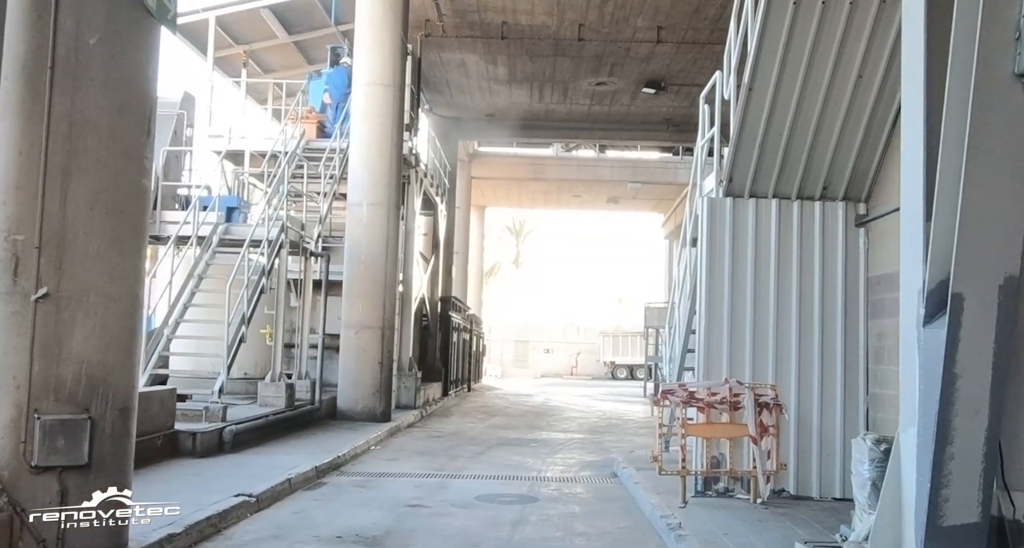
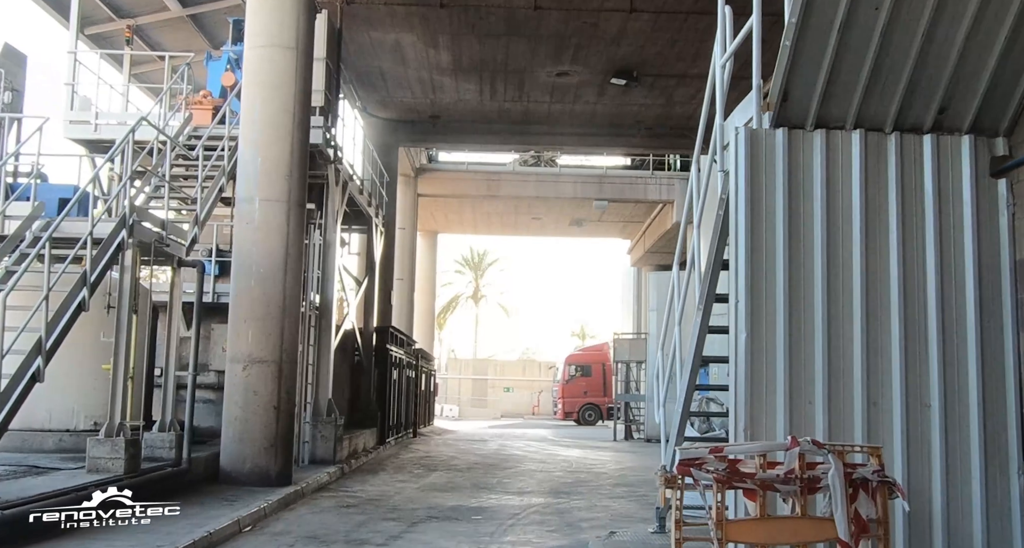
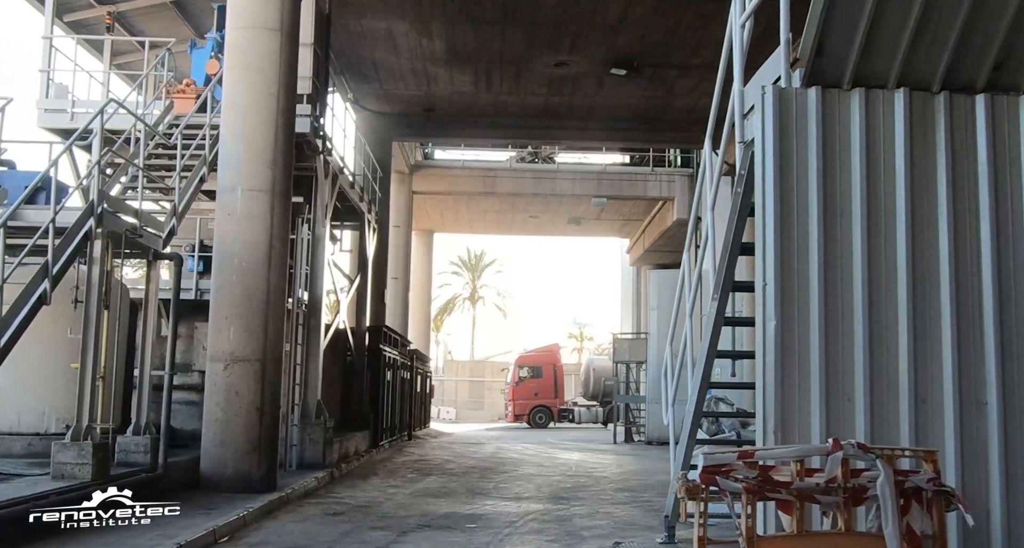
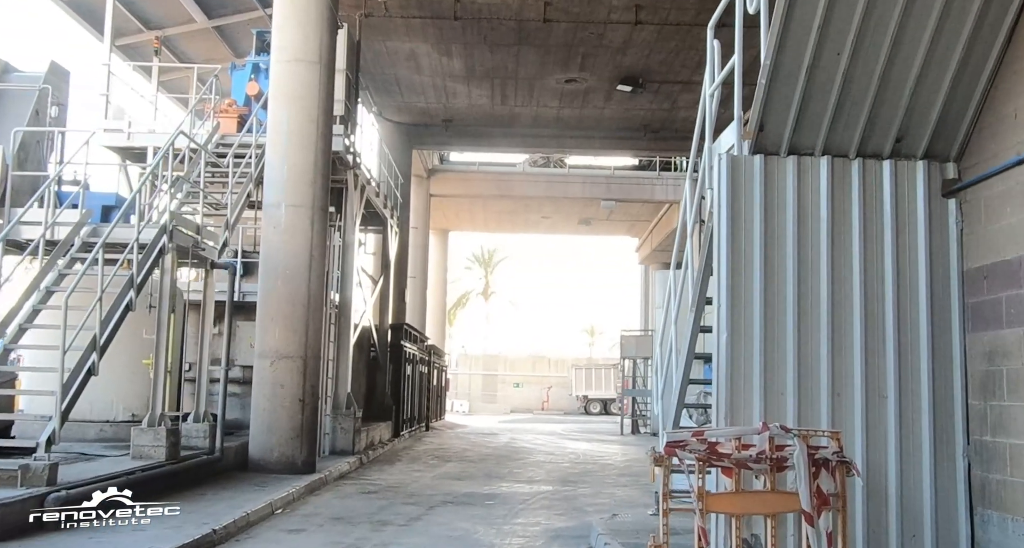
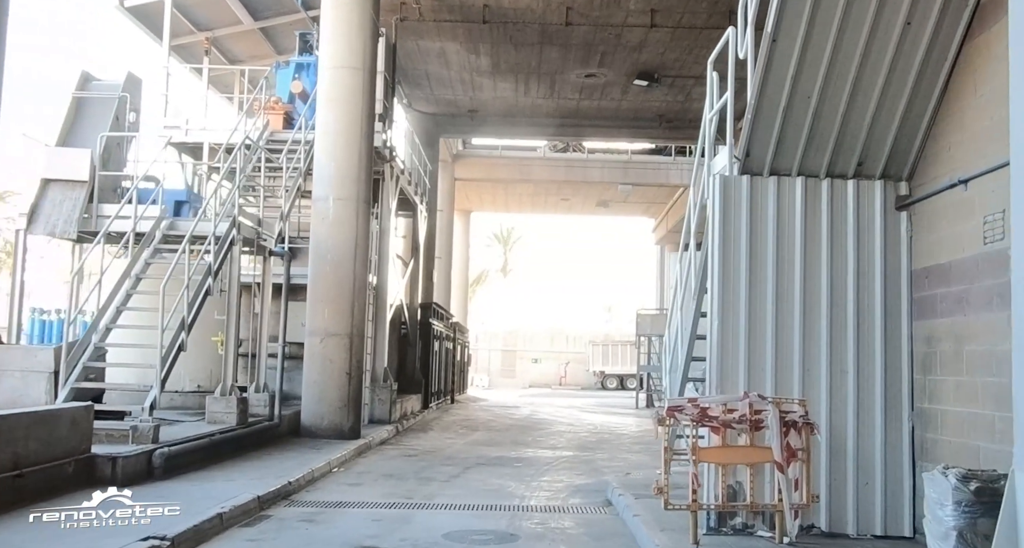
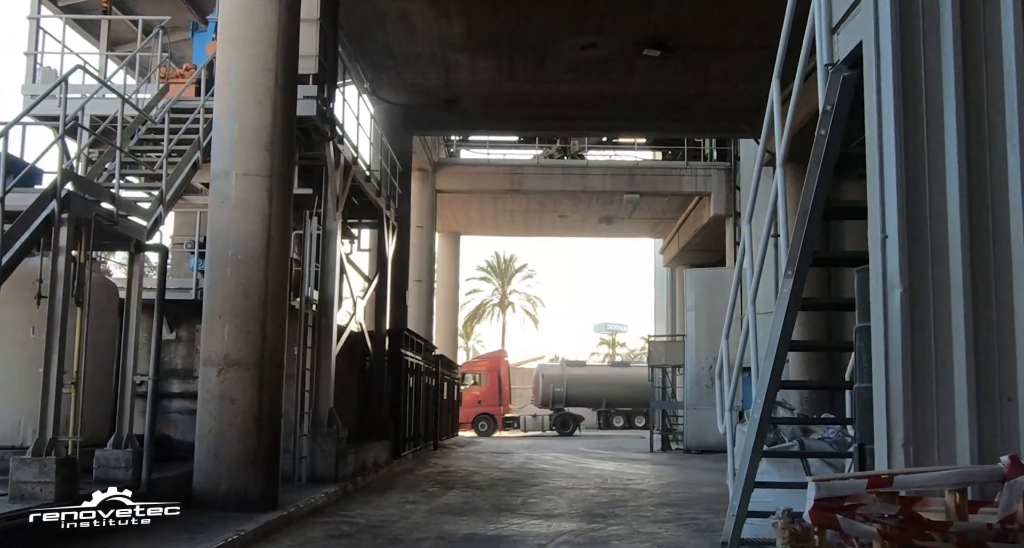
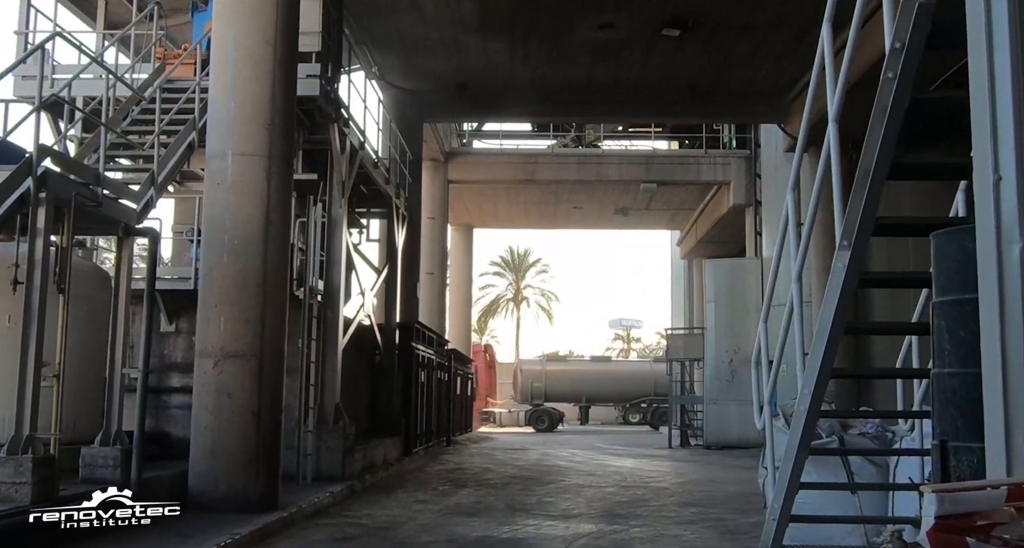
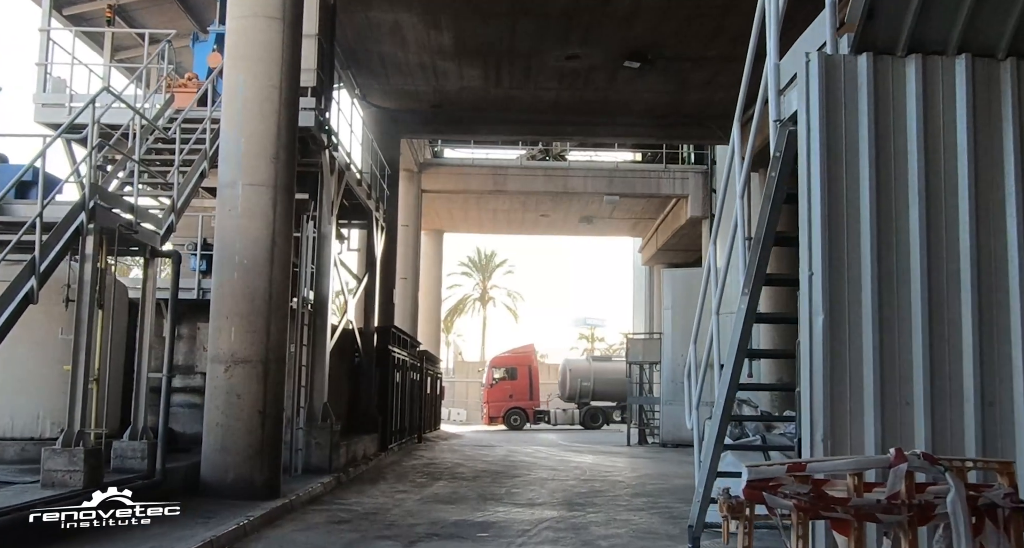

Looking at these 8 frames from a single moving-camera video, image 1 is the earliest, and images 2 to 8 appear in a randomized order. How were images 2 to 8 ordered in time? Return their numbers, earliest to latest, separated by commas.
5, 4, 2, 3, 8, 6, 7
